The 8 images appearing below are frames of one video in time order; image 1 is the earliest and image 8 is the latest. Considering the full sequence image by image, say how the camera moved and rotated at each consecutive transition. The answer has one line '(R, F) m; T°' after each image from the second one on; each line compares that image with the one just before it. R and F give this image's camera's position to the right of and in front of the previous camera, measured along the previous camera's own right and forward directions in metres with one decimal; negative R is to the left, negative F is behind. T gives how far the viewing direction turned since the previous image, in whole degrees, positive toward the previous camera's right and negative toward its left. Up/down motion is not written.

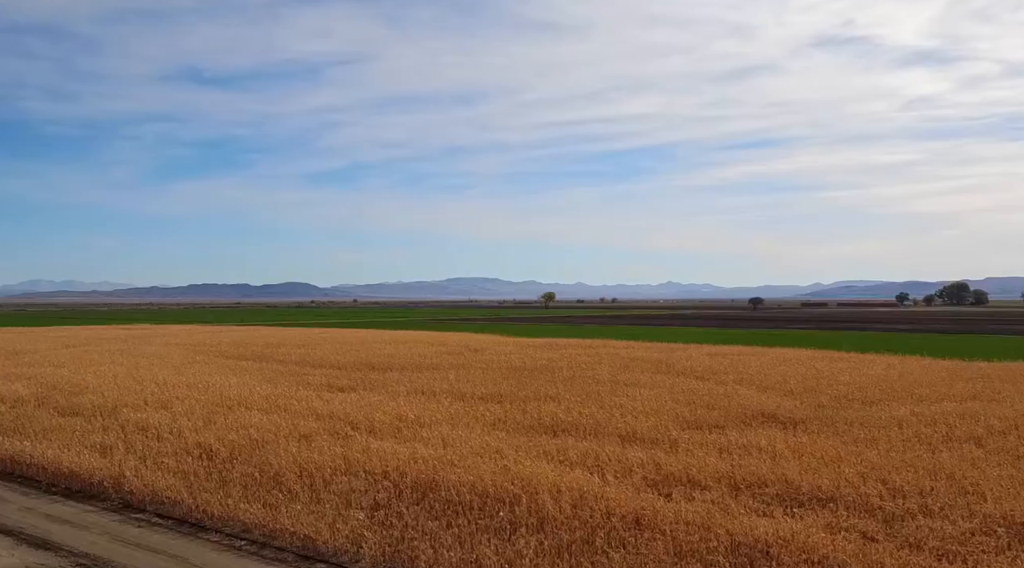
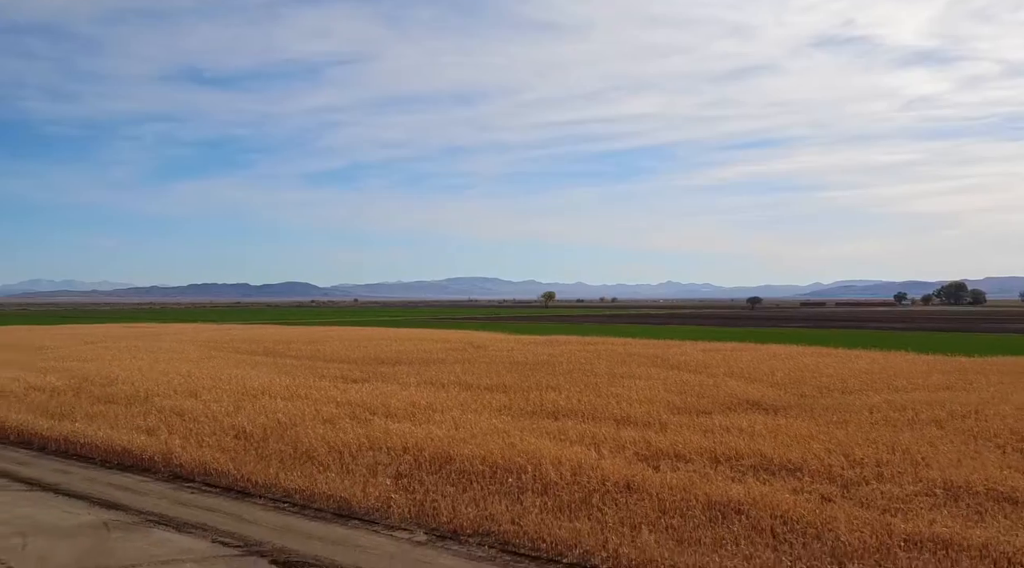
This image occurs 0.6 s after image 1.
(-0.2, -2.4) m; 0°
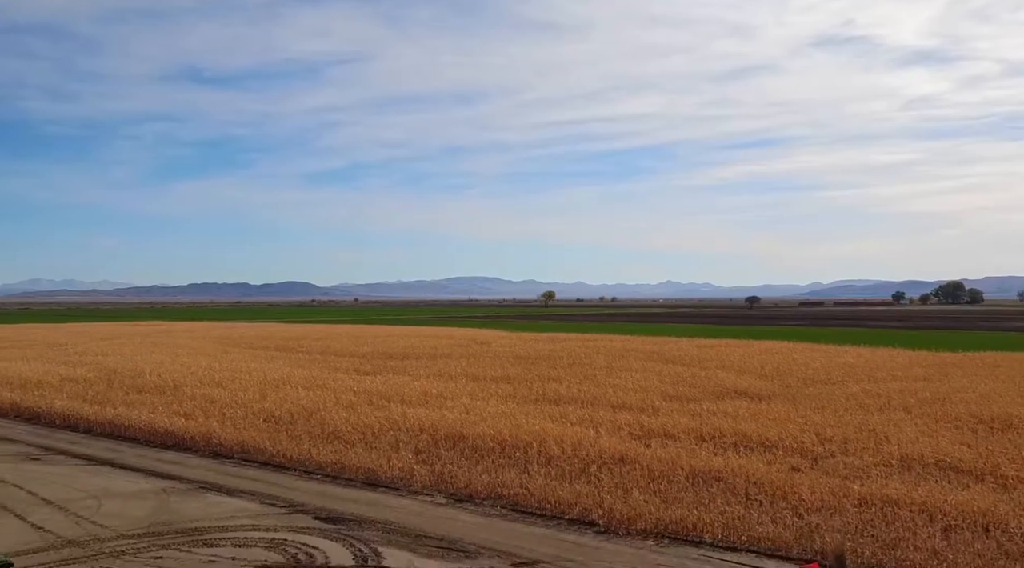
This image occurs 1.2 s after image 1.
(-0.2, -2.4) m; 0°
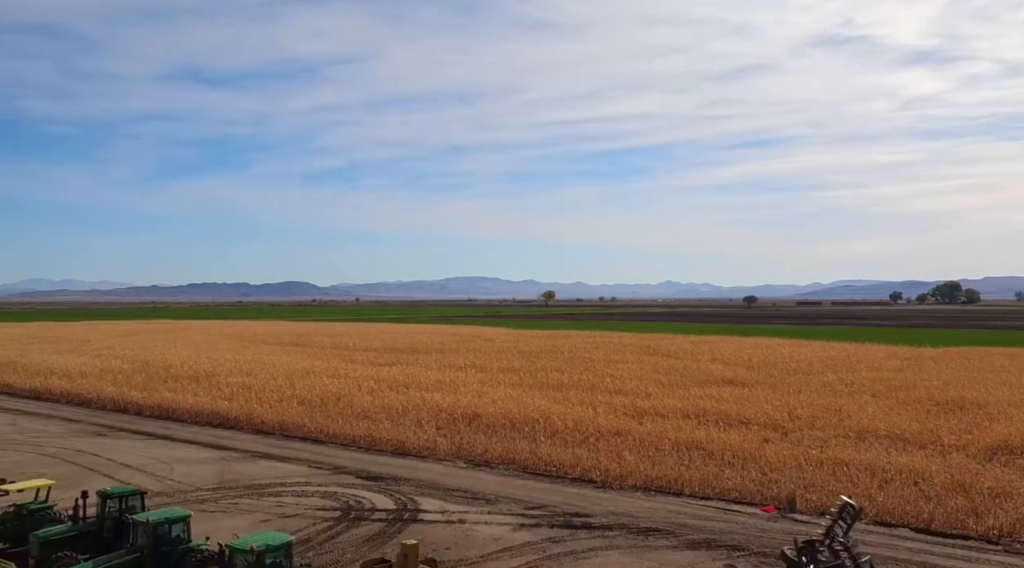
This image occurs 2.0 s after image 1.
(-0.3, -3.1) m; 0°
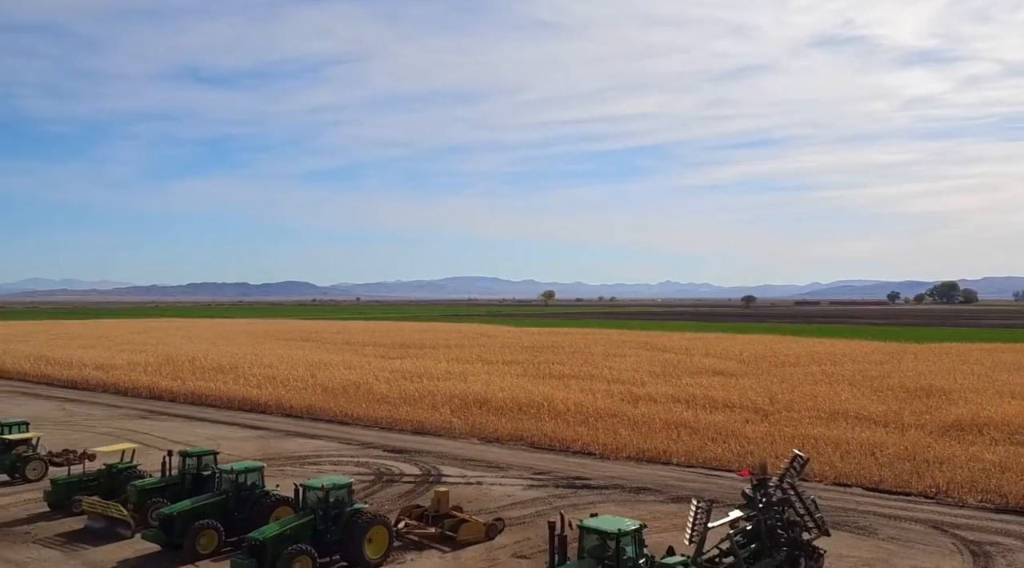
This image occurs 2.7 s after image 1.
(-0.2, -2.6) m; 0°
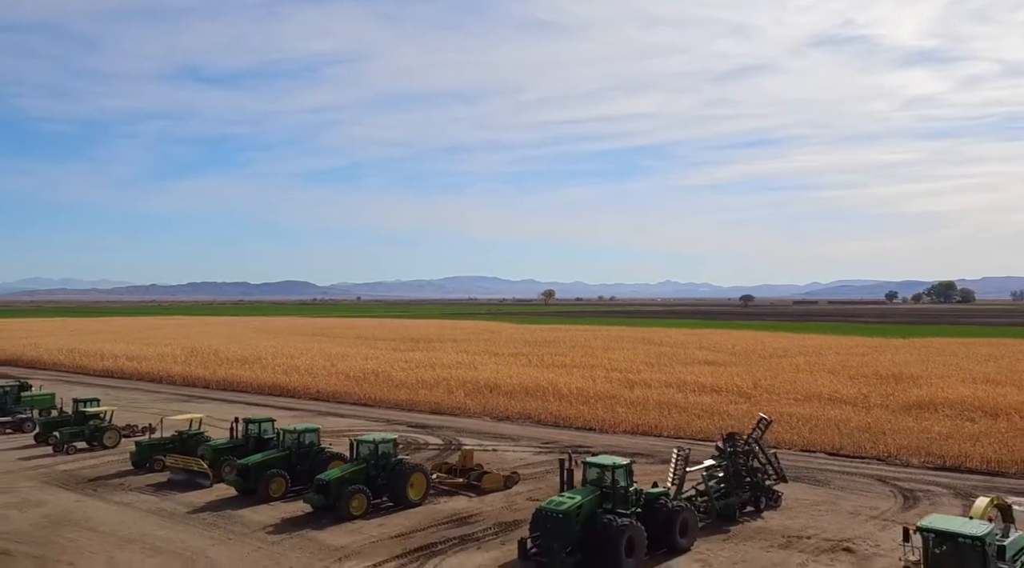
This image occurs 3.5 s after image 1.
(-0.3, -2.9) m; 0°
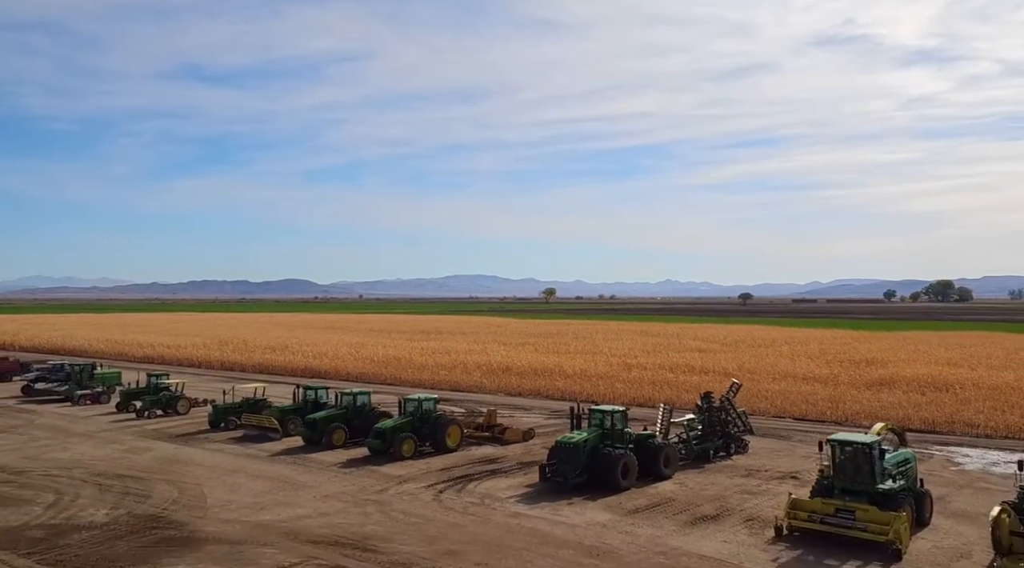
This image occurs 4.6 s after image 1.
(-0.4, -3.6) m; 0°
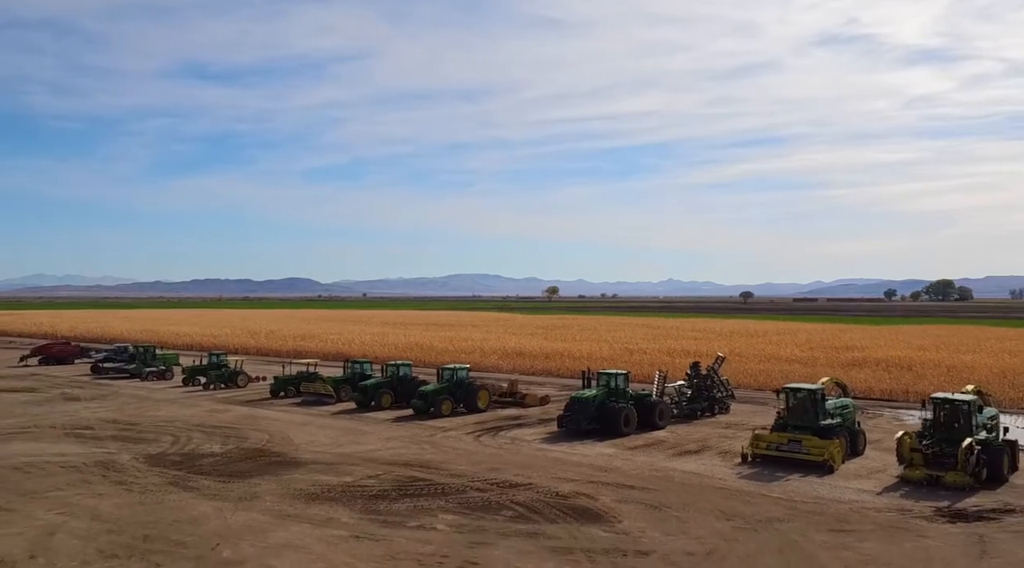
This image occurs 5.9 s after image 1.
(-0.5, -3.7) m; 0°
